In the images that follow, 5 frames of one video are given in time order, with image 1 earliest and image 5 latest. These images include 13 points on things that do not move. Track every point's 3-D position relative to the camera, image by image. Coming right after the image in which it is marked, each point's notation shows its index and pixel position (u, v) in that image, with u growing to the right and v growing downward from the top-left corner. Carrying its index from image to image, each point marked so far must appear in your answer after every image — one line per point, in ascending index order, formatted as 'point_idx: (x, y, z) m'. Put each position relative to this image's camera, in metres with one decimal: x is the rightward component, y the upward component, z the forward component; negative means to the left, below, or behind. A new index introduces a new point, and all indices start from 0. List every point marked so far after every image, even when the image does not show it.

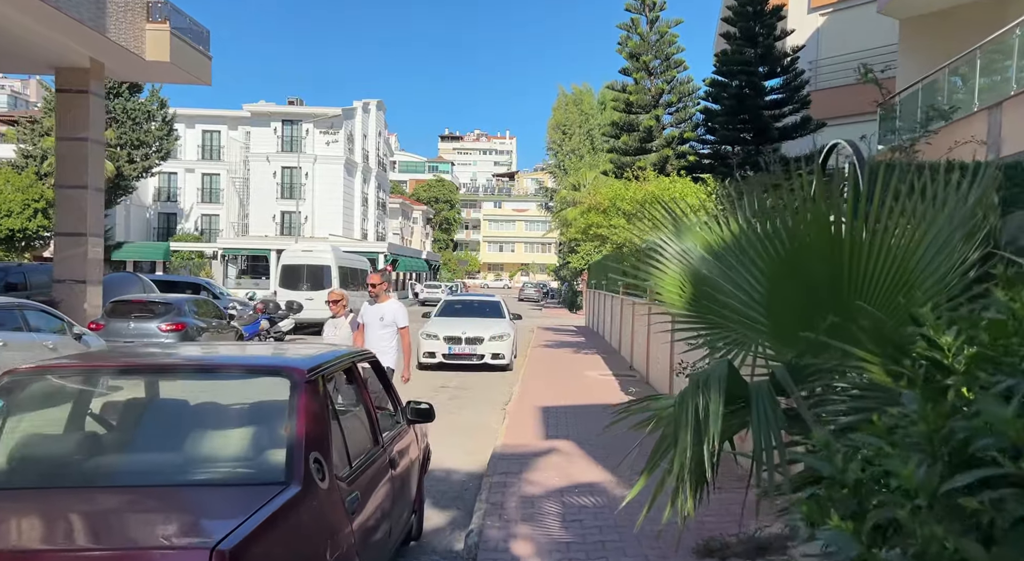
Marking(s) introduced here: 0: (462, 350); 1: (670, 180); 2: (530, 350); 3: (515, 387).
0: (-1.1, -1.5, +14.5) m
1: (+3.6, +2.3, +15.5) m
2: (+0.5, -1.9, +18.4) m
3: (+0.1, -1.9, +12.0) m
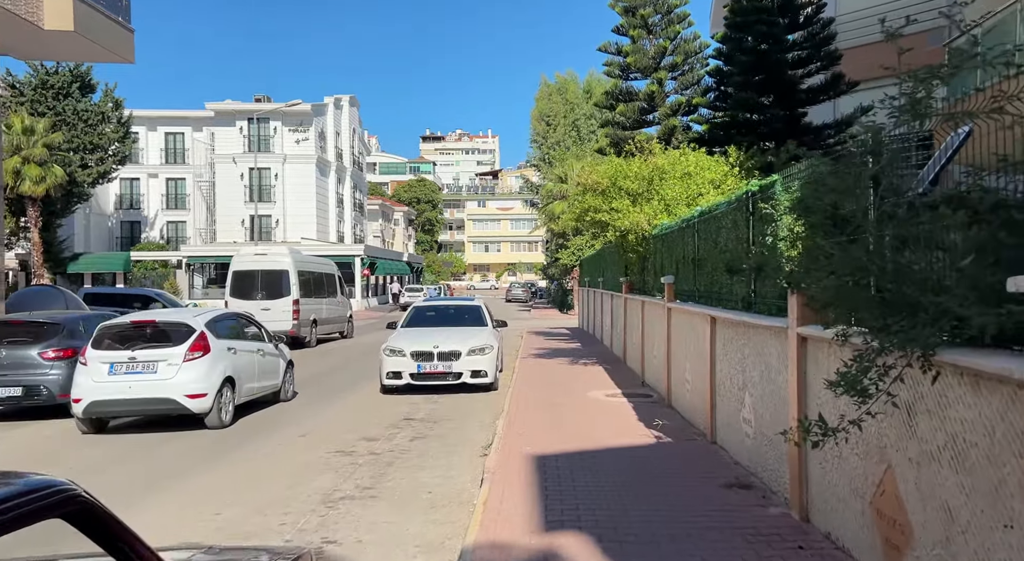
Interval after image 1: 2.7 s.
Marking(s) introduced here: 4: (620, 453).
0: (-1.3, -1.5, +11.7) m
1: (+3.2, +2.4, +12.8) m
2: (+0.1, -1.9, +15.7) m
3: (-0.2, -1.9, +9.2) m
4: (+1.1, -1.8, +7.0) m
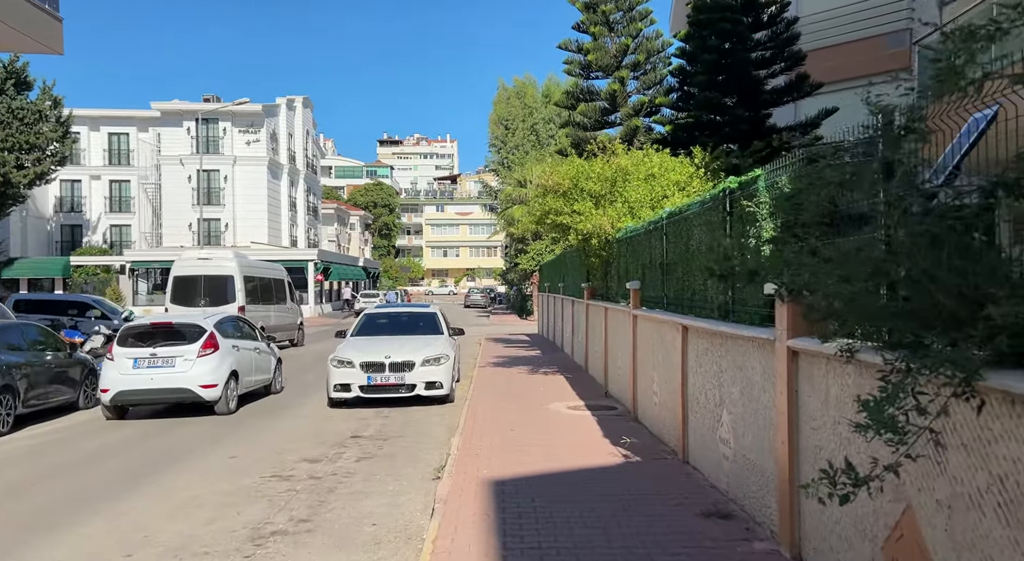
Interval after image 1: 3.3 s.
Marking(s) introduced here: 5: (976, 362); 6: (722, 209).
0: (-2.0, -1.6, +11.0) m
1: (+2.4, +2.3, +12.4) m
2: (-0.8, -2.0, +15.0) m
3: (-0.7, -1.9, +8.5) m
4: (+0.7, -1.8, +6.4) m
5: (+1.6, -0.3, +2.3) m
6: (+1.8, +0.6, +5.7) m
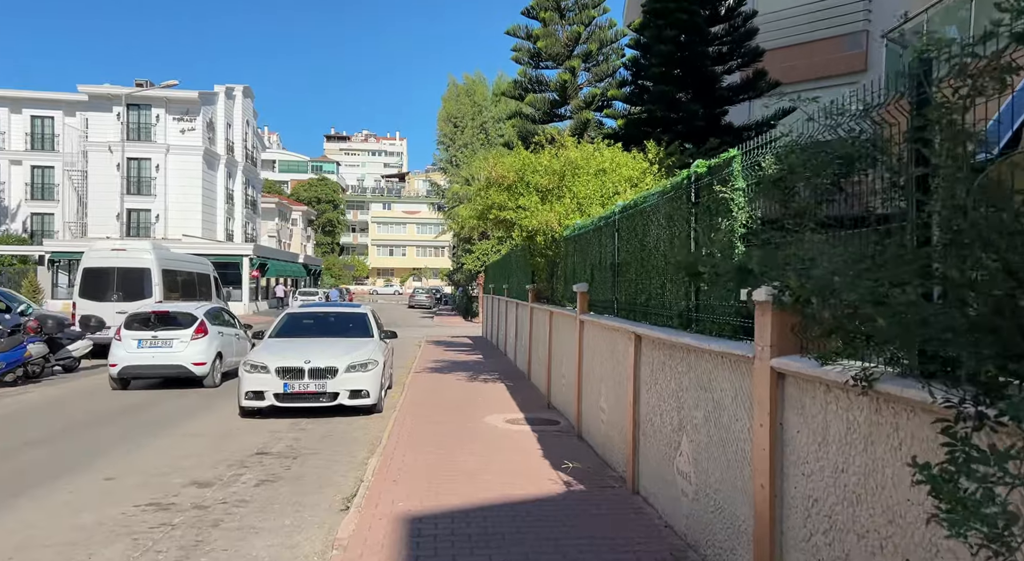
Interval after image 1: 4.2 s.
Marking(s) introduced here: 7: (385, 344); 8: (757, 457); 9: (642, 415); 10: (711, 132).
0: (-3.0, -1.6, +9.8) m
1: (+1.4, +2.3, +11.6) m
2: (-2.1, -2.0, +13.9) m
3: (-1.5, -1.9, +7.5) m
4: (+0.1, -1.8, +5.4) m
5: (+1.3, -0.3, +1.5) m
6: (+1.3, +0.6, +4.9) m
7: (-2.2, -1.1, +11.9) m
8: (+1.3, -0.9, +3.5) m
9: (+1.1, -1.1, +5.6) m
10: (+4.0, +3.0, +13.7) m
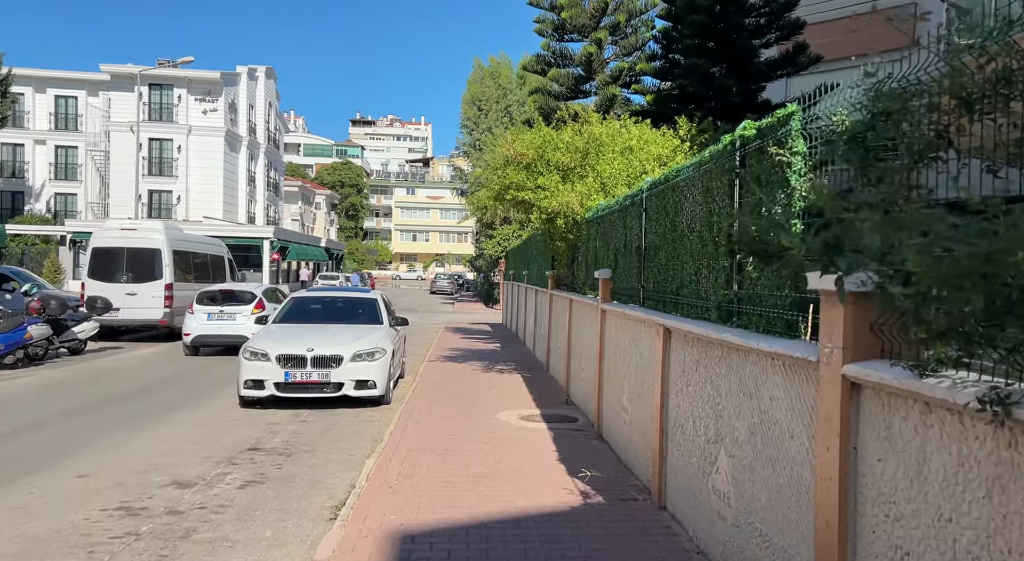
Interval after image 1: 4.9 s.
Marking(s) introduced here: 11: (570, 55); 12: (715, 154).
0: (-2.8, -1.3, +9.2) m
1: (+1.7, +2.5, +10.8) m
2: (-1.7, -1.7, +13.3) m
3: (-1.4, -1.7, +6.9) m
4: (+0.1, -1.7, +4.8) m
5: (+1.3, -0.3, +0.7) m
6: (+1.3, +0.7, +4.1) m
7: (-2.0, -0.8, +11.3) m
8: (+1.2, -0.8, +2.8) m
9: (+1.1, -1.0, +4.9) m
10: (+4.4, +3.2, +12.8) m
11: (+1.7, +6.3, +19.6) m
12: (+1.3, +0.8, +4.4) m
